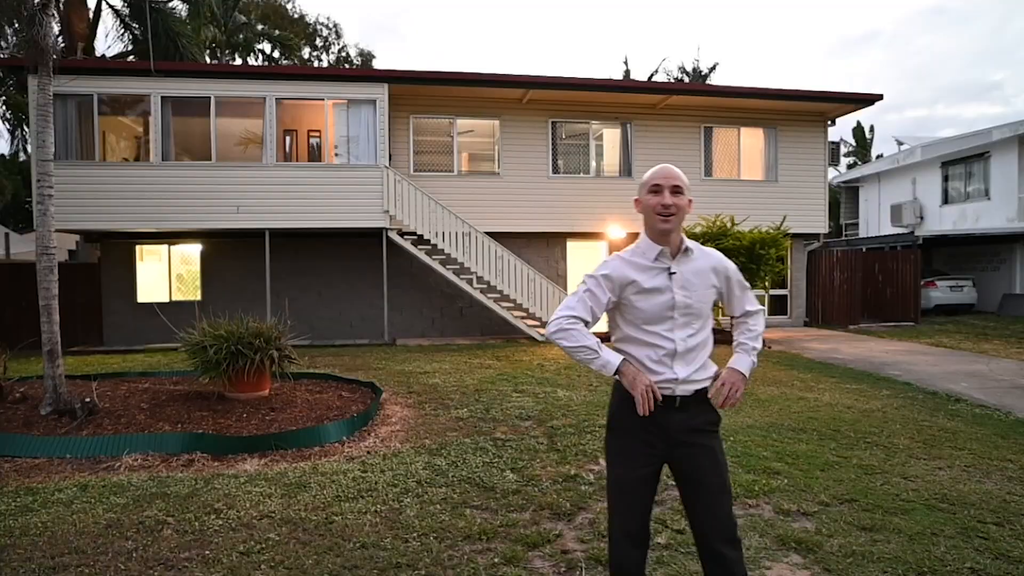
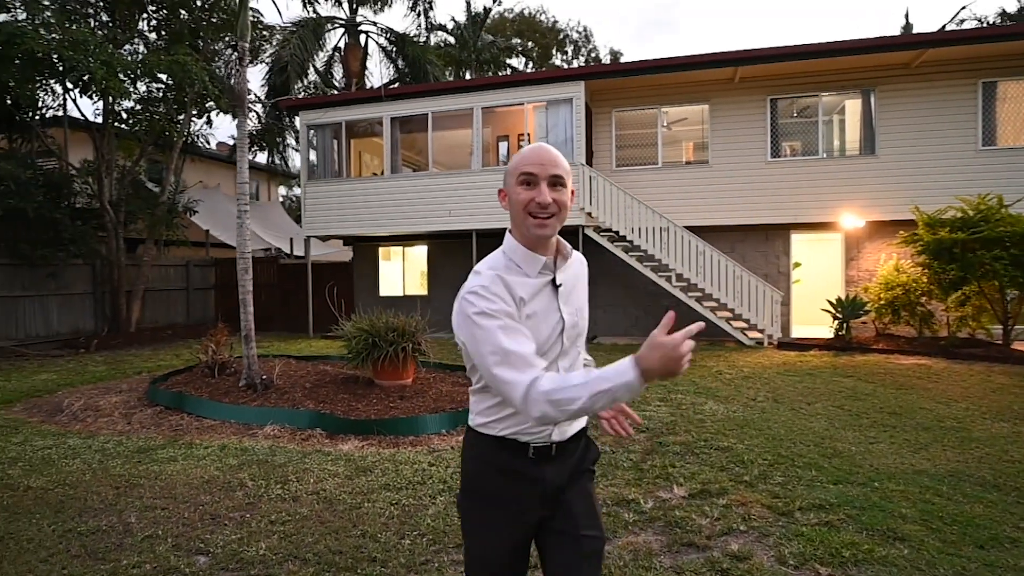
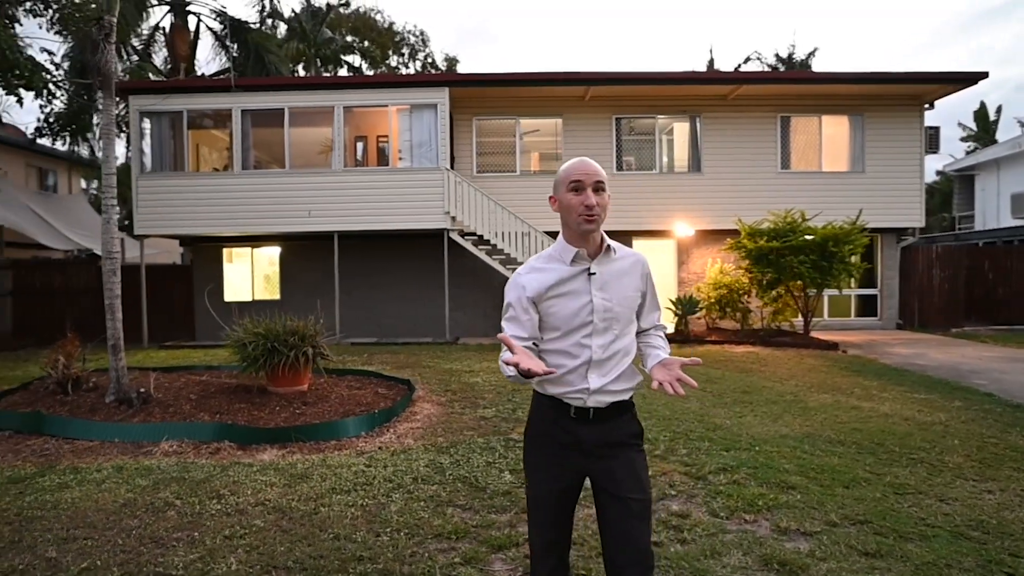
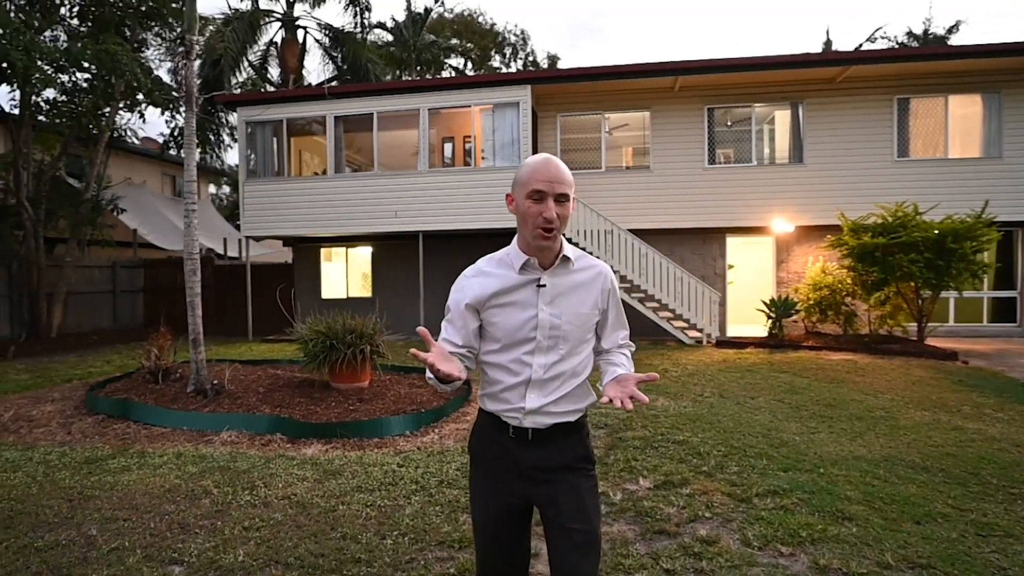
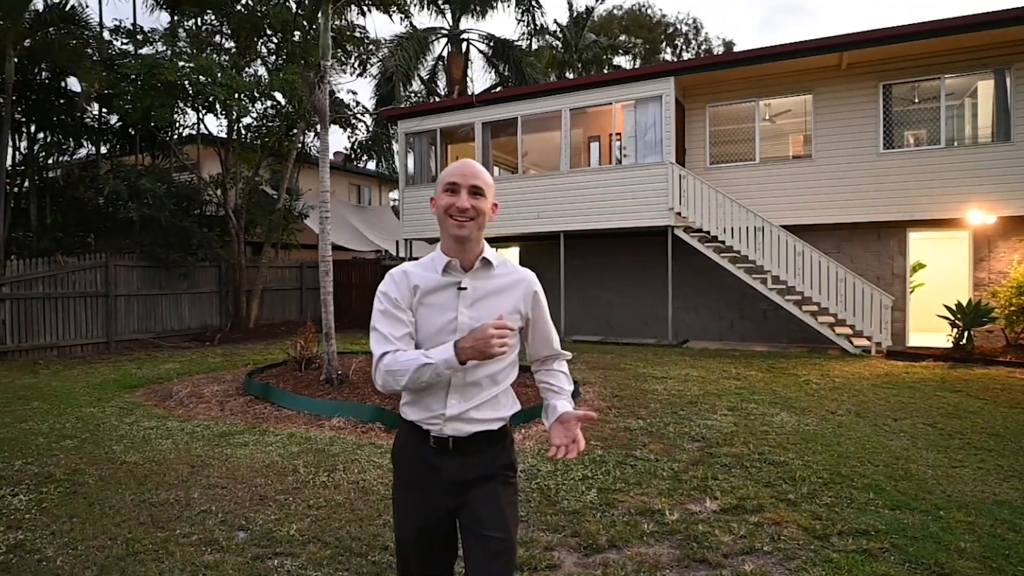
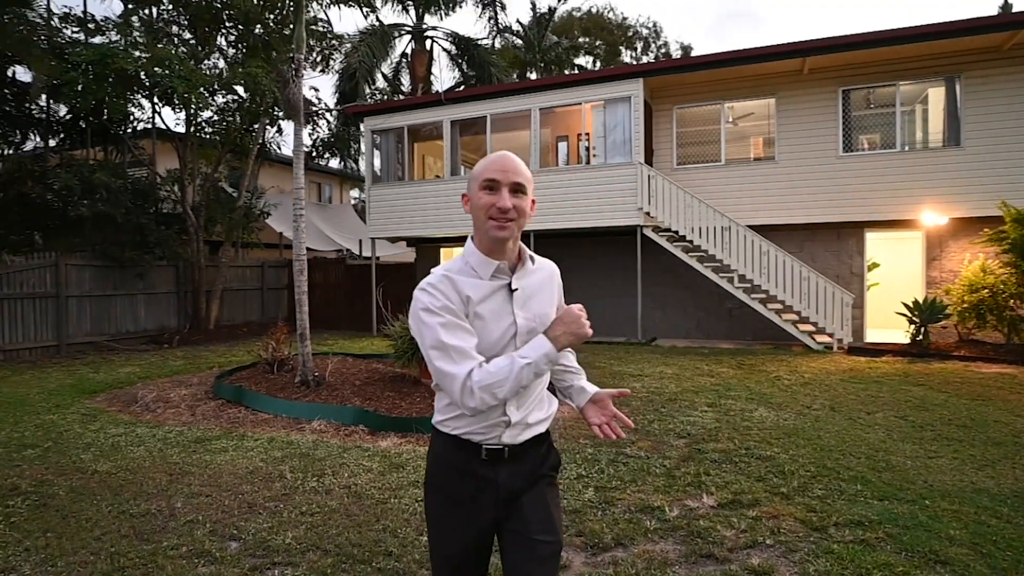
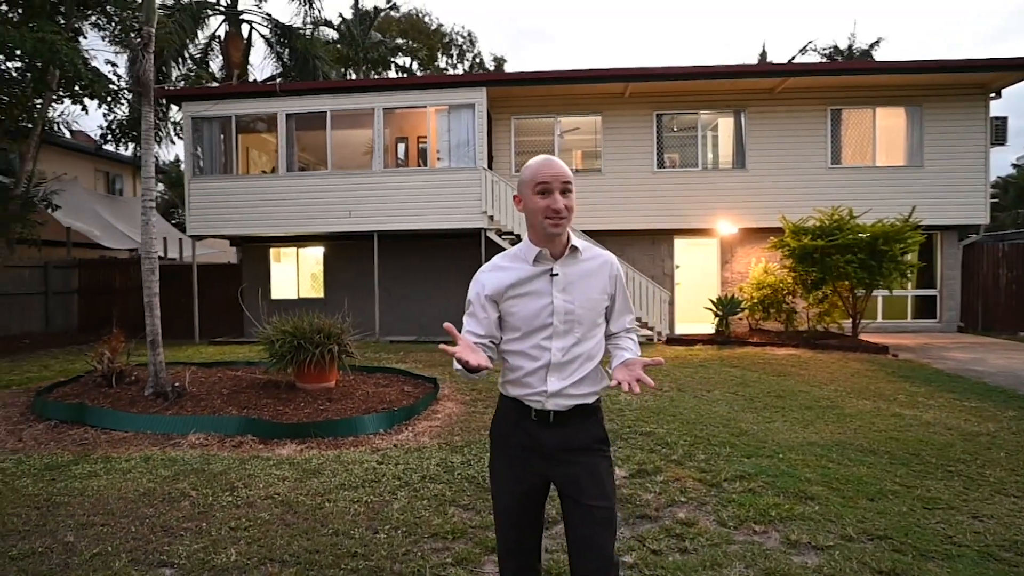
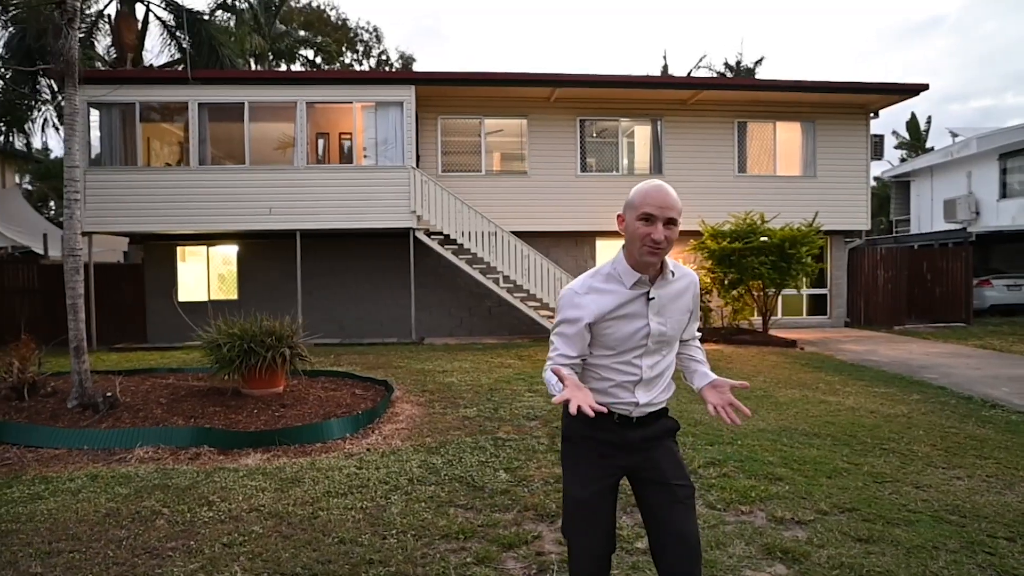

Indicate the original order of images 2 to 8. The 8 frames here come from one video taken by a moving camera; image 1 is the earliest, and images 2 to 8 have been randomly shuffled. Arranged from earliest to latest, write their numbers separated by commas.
8, 3, 7, 4, 2, 6, 5
